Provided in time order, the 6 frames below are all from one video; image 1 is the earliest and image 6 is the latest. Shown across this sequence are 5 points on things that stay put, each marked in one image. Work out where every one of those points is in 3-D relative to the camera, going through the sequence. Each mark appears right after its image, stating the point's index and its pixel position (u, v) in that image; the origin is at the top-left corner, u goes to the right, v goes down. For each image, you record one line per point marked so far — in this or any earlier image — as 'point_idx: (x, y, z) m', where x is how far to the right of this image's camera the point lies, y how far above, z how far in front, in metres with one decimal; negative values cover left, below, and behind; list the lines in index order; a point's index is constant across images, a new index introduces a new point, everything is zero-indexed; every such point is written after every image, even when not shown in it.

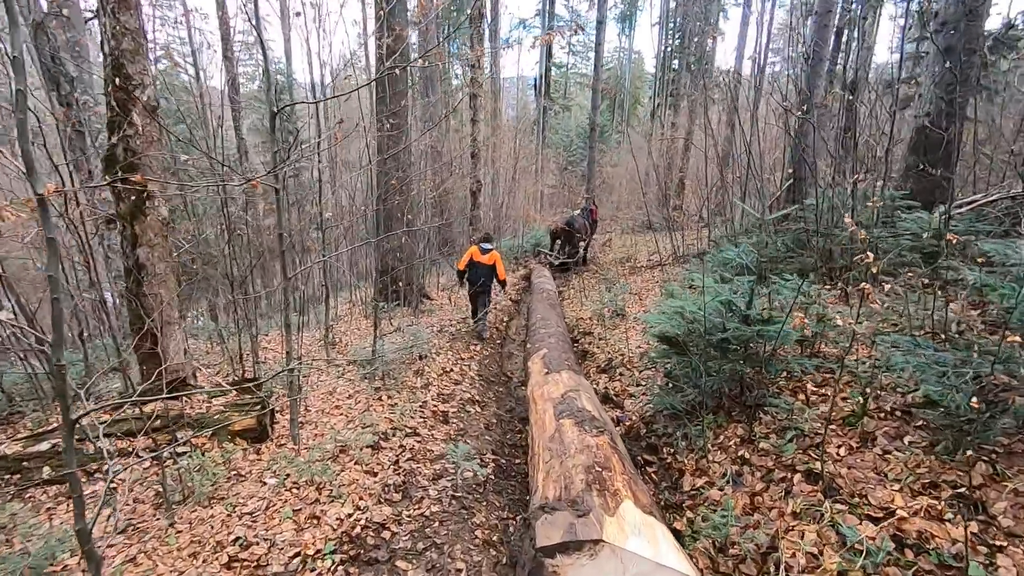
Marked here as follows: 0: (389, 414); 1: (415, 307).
0: (-1.3, -1.3, +5.6) m
1: (-2.0, -0.4, +11.4) m
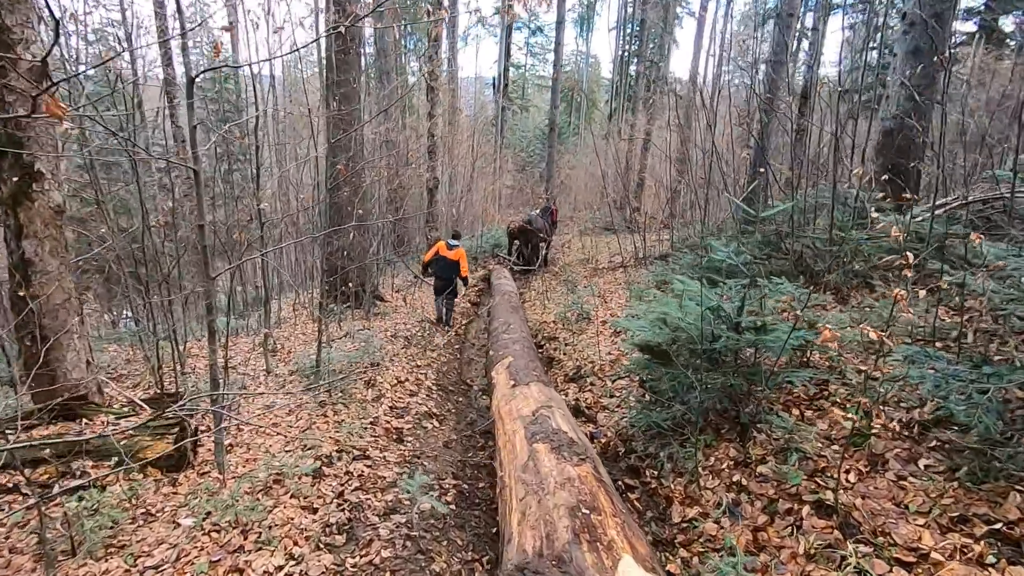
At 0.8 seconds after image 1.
0: (-1.6, -1.3, +4.9) m
1: (-2.8, -0.5, +10.6) m
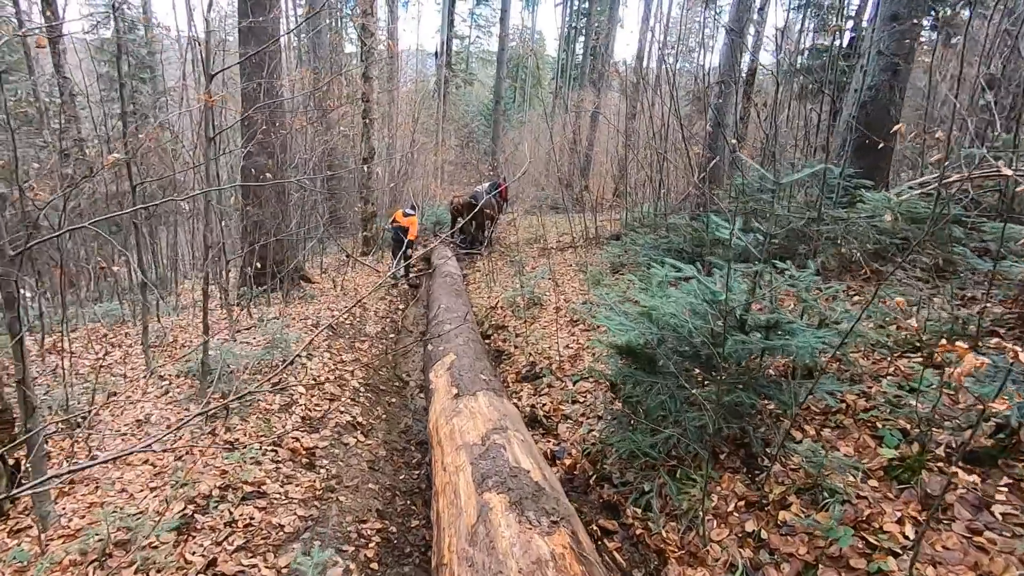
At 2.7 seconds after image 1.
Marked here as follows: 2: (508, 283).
0: (-2.0, -1.2, +3.8) m
1: (-3.8, -0.1, +9.3) m
2: (-0.1, +0.1, +10.5) m
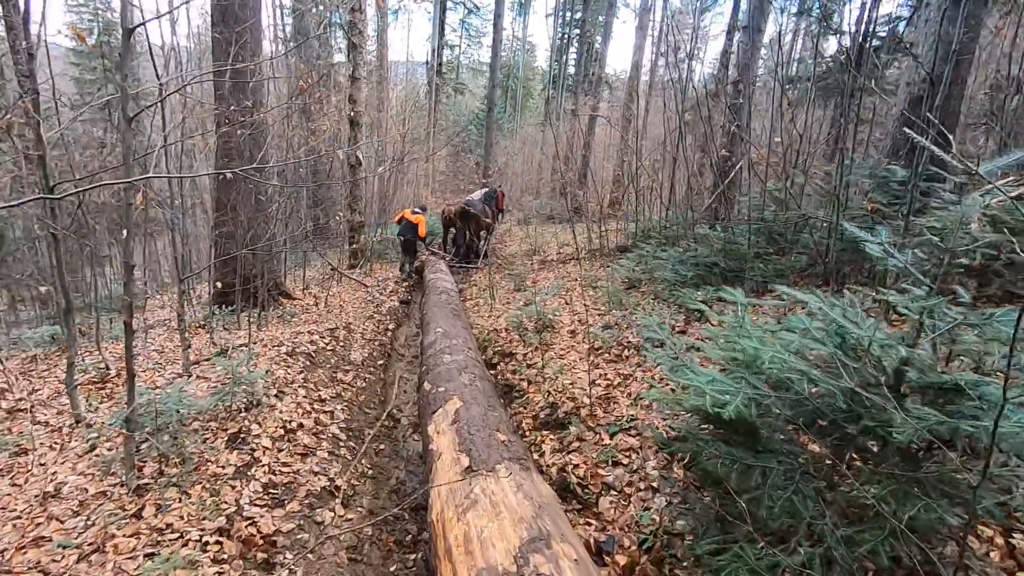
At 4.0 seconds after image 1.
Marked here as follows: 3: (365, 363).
0: (-1.9, -1.4, +2.7) m
1: (-3.8, -0.4, +8.2) m
2: (-0.1, -0.2, +9.5) m
3: (-1.9, -1.0, +7.0) m
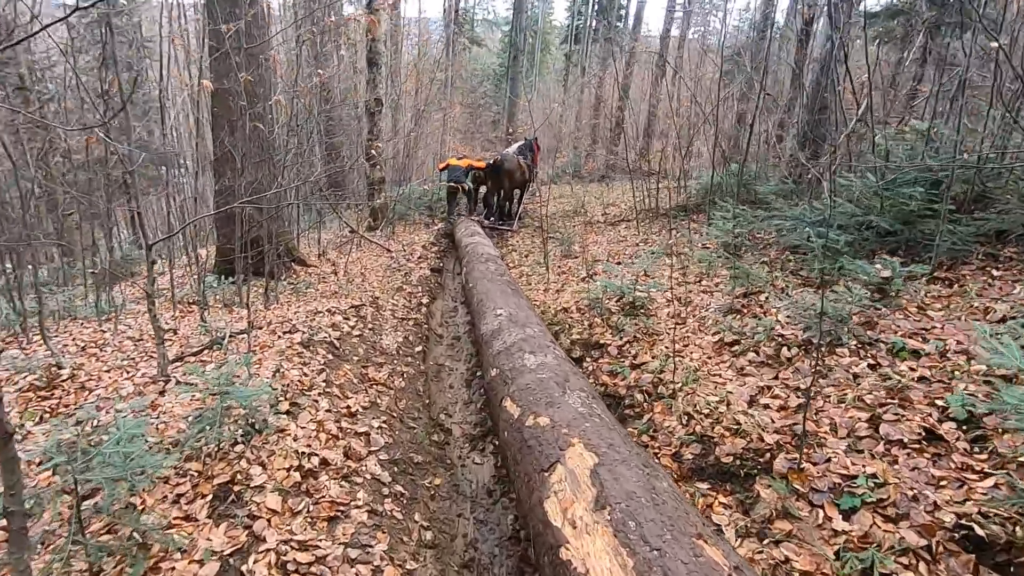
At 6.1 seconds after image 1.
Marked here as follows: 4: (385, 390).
0: (-1.2, -1.3, +1.3) m
1: (-3.0, 0.0, +6.7) m
2: (+0.8, +0.3, +7.9) m
3: (-1.1, -0.6, +5.5) m
4: (-1.1, -0.9, +4.5) m
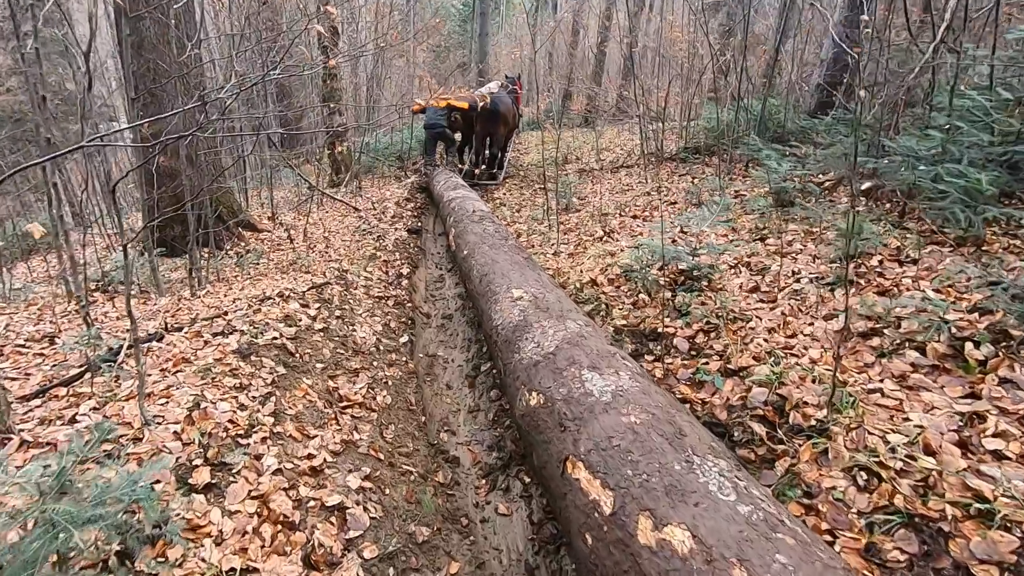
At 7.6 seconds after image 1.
0: (-0.8, -1.5, 0.0) m
1: (-2.9, +0.2, +5.2) m
2: (+0.8, +0.7, +6.5) m
3: (-1.0, -0.4, +4.1) m
4: (-0.9, -0.7, +3.1) m
